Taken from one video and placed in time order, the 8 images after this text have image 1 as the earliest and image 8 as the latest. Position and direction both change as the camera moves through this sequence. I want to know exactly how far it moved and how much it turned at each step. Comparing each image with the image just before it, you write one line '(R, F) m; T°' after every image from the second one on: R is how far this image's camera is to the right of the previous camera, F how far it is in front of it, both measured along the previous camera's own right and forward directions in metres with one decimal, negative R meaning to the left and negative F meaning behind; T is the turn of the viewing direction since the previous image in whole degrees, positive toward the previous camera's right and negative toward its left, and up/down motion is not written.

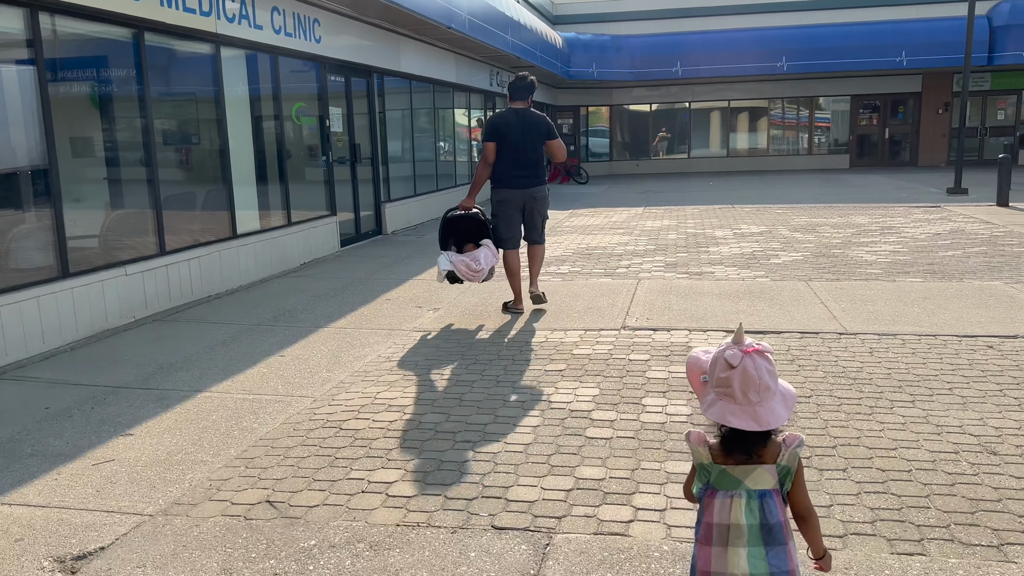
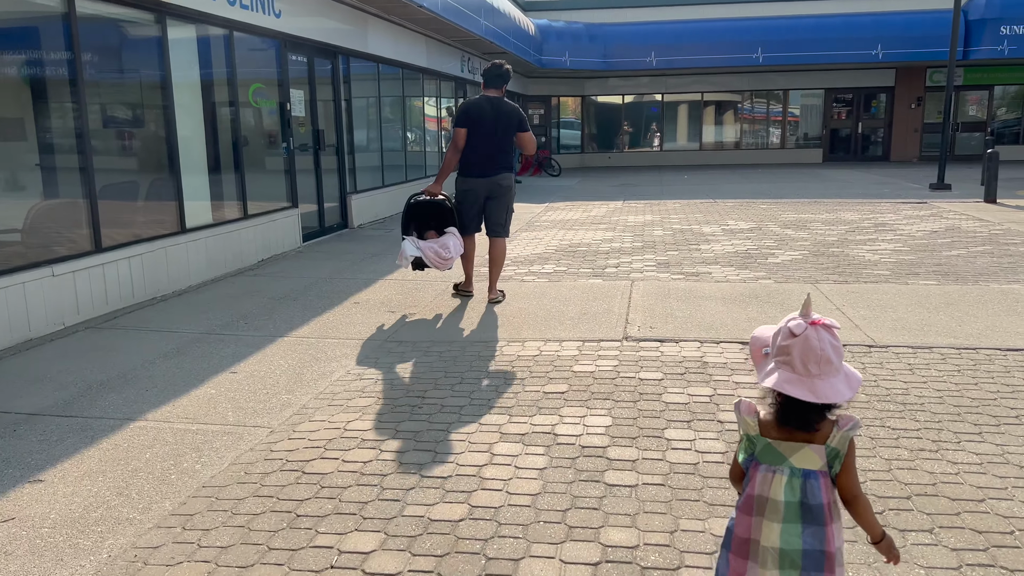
(-0.2, +0.7) m; +3°
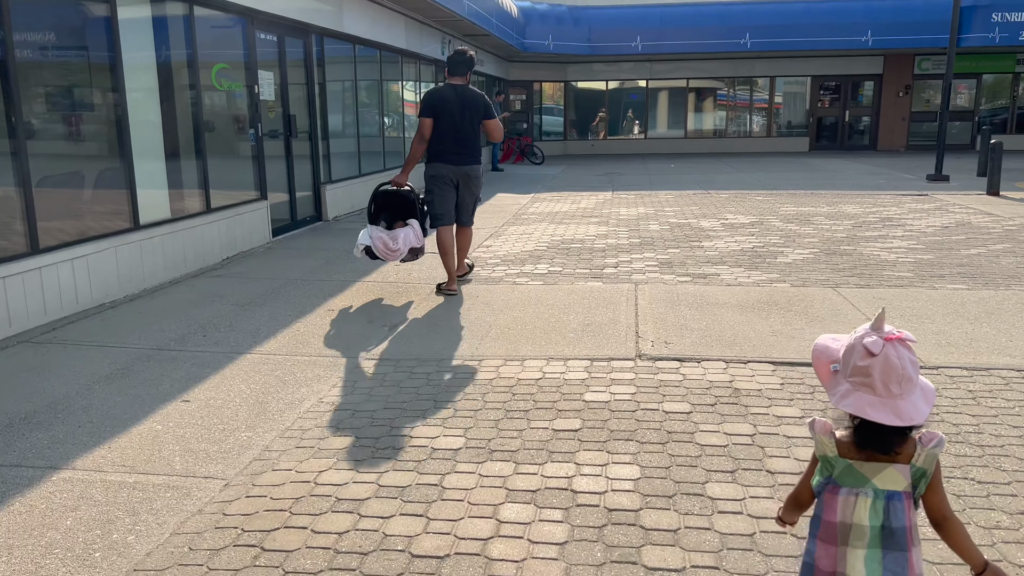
(-0.1, +0.7) m; +2°
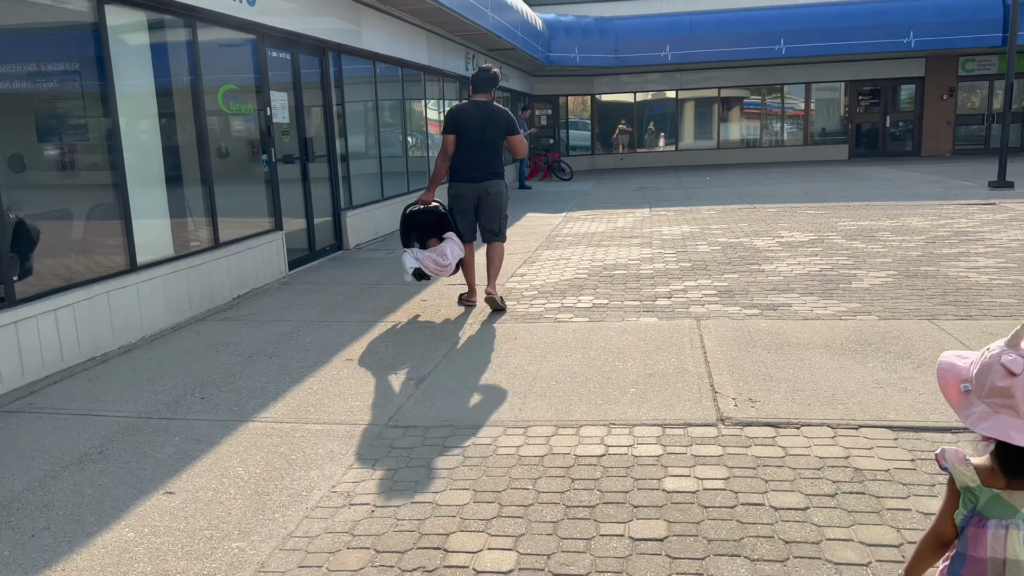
(-0.1, +0.8) m; -2°
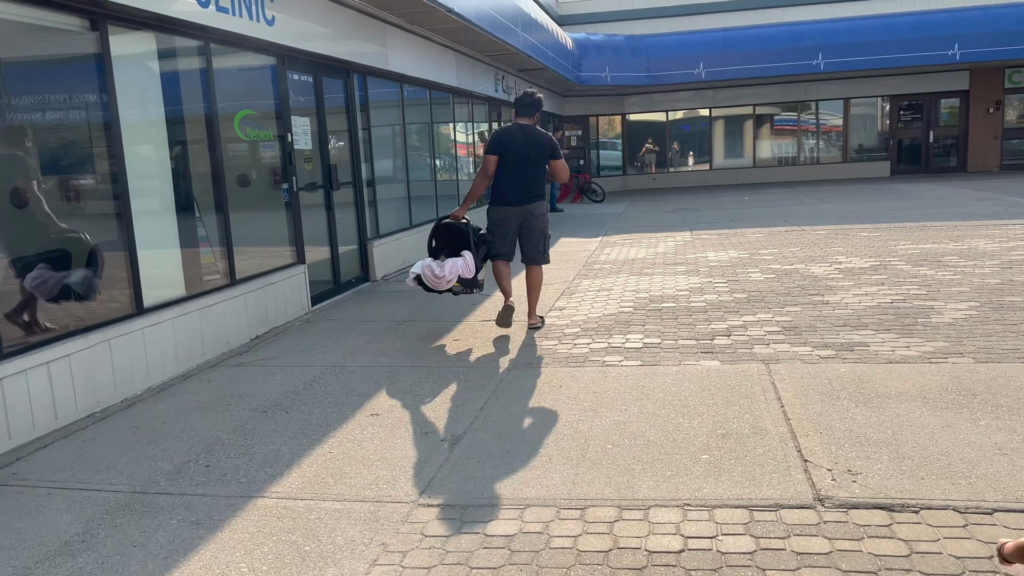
(-0.1, +0.6) m; -2°
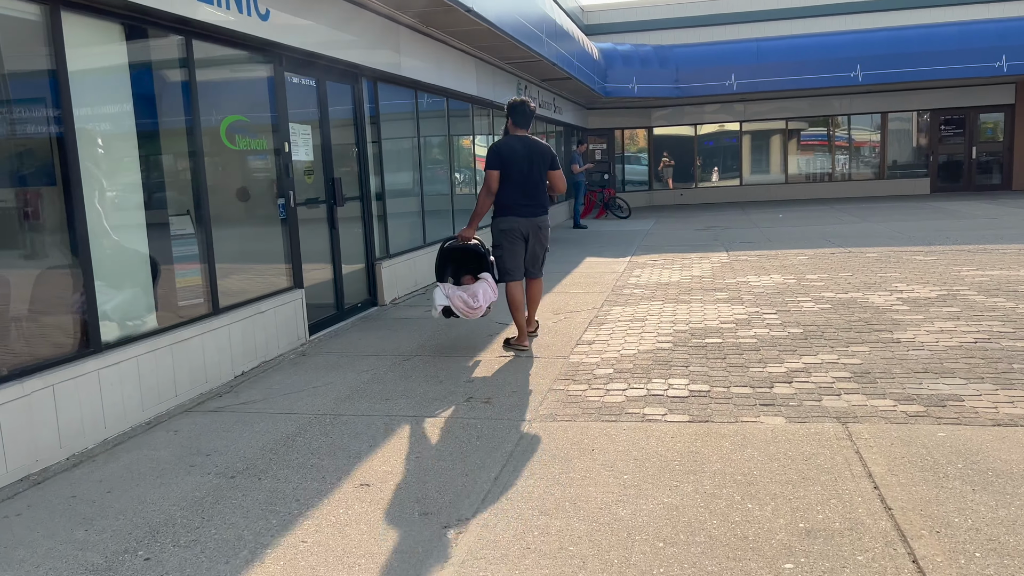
(0.0, +0.9) m; -1°
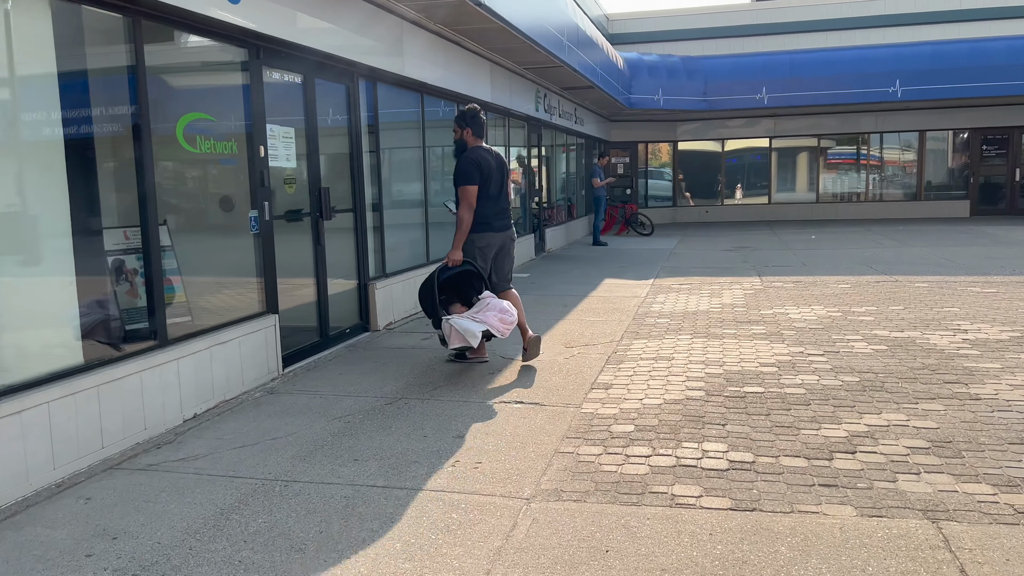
(+0.1, +1.0) m; -1°
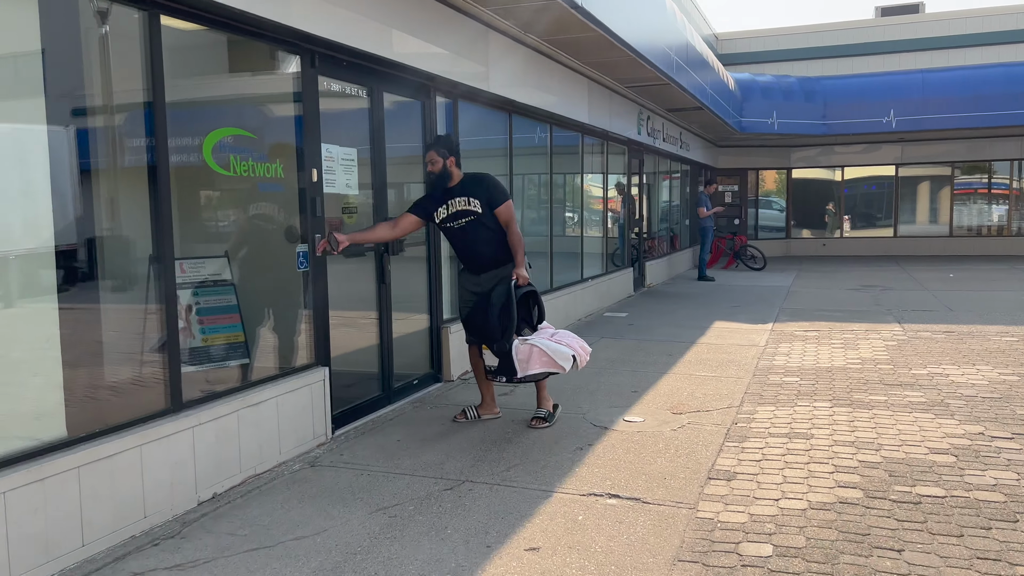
(0.0, +1.1) m; -7°
